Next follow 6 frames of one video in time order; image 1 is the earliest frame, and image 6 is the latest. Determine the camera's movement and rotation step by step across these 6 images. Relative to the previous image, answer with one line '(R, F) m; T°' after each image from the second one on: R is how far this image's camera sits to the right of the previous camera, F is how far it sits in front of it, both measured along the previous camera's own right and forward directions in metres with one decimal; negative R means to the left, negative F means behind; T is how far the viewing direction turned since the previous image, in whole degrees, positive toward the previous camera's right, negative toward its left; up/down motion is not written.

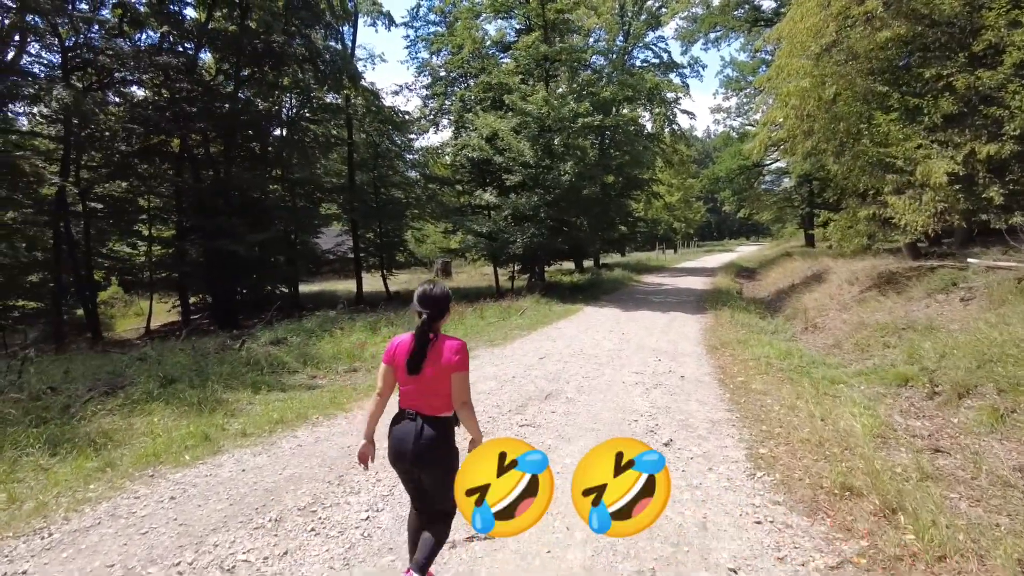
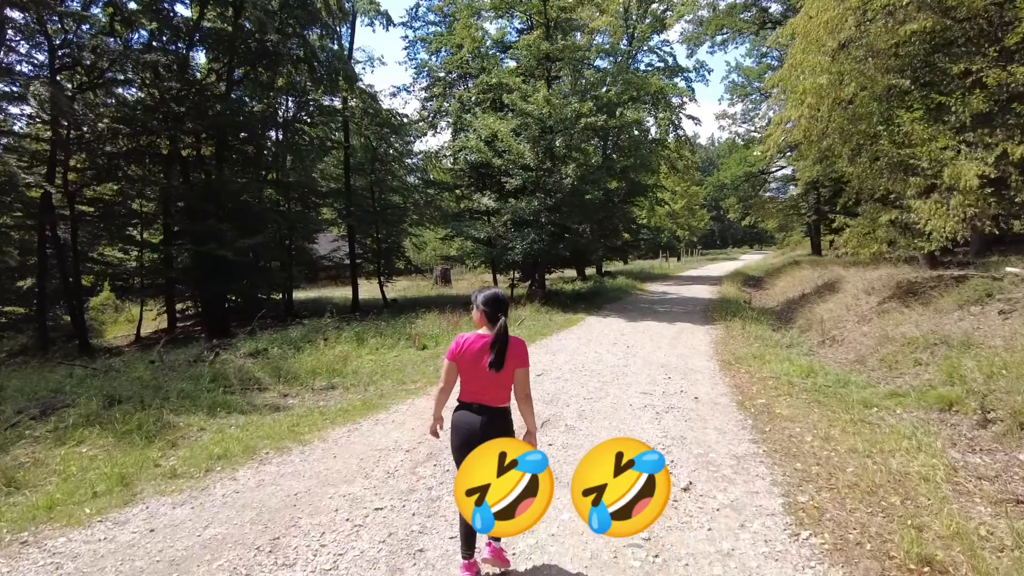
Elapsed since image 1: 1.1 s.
(+0.1, +0.7) m; 0°
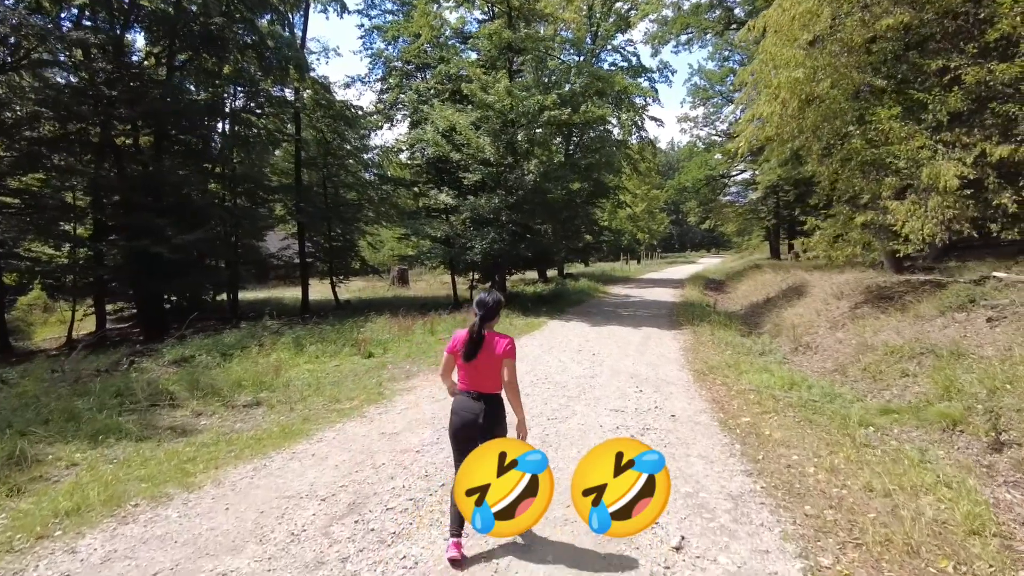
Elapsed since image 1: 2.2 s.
(+0.1, +0.8) m; +3°
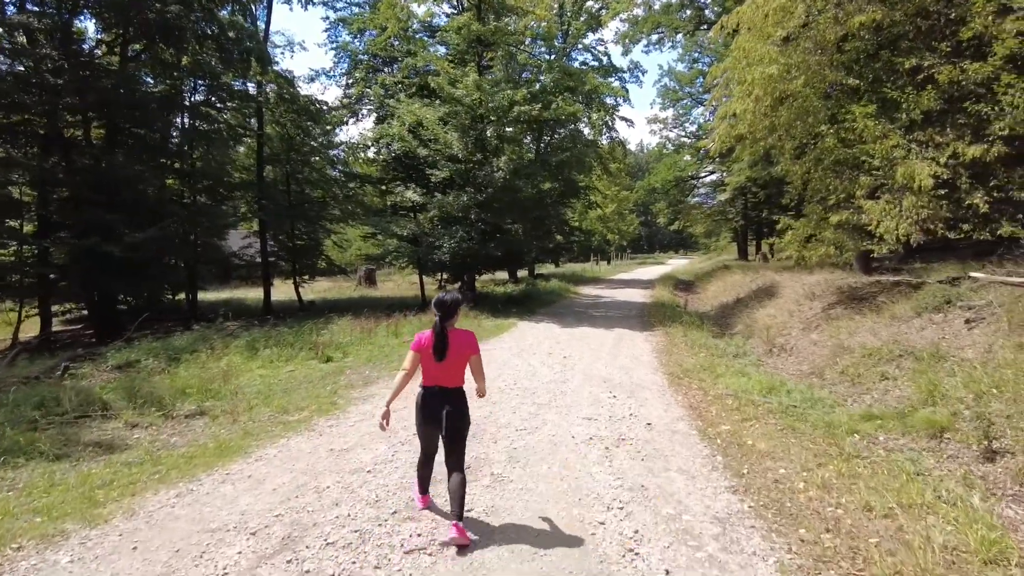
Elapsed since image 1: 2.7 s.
(0.0, +0.4) m; +3°
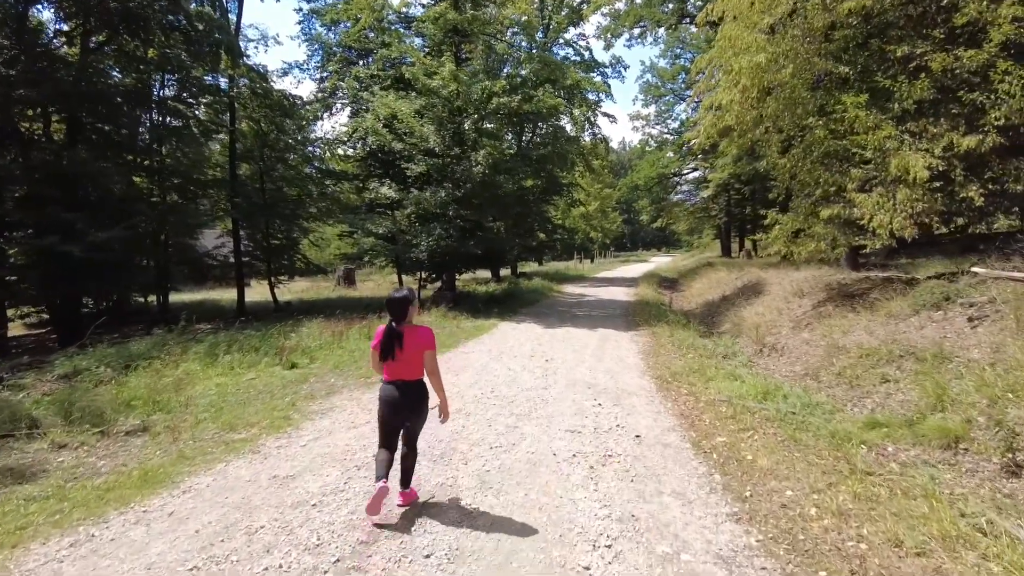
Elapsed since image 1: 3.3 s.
(+0.1, +0.5) m; +1°
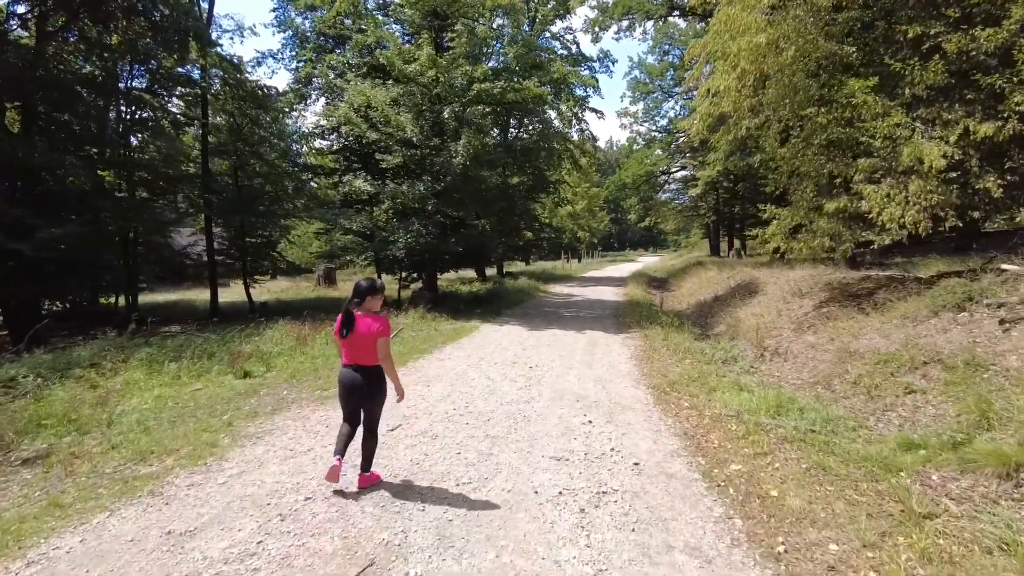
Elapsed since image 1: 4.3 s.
(+0.1, +0.8) m; +1°
